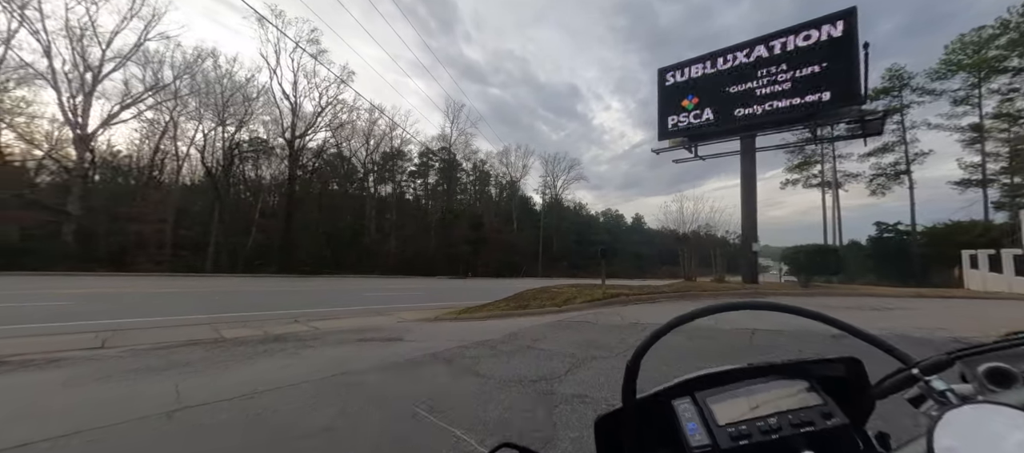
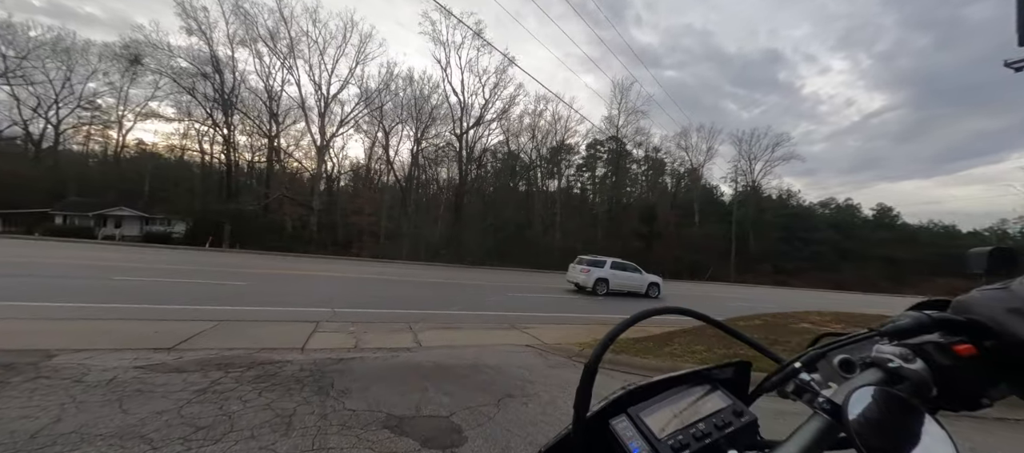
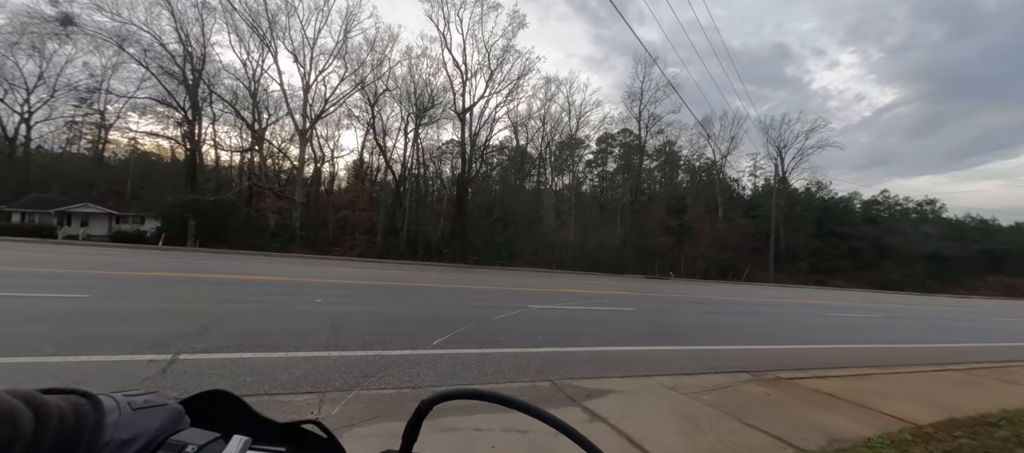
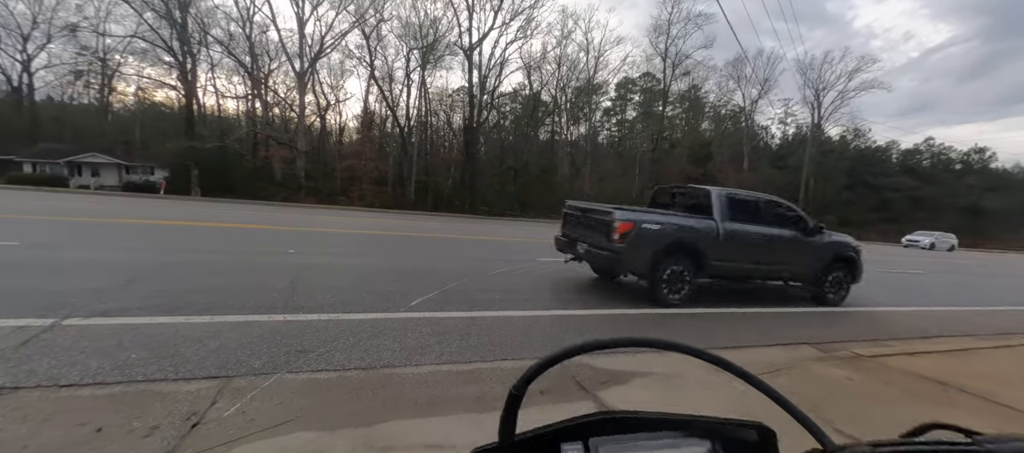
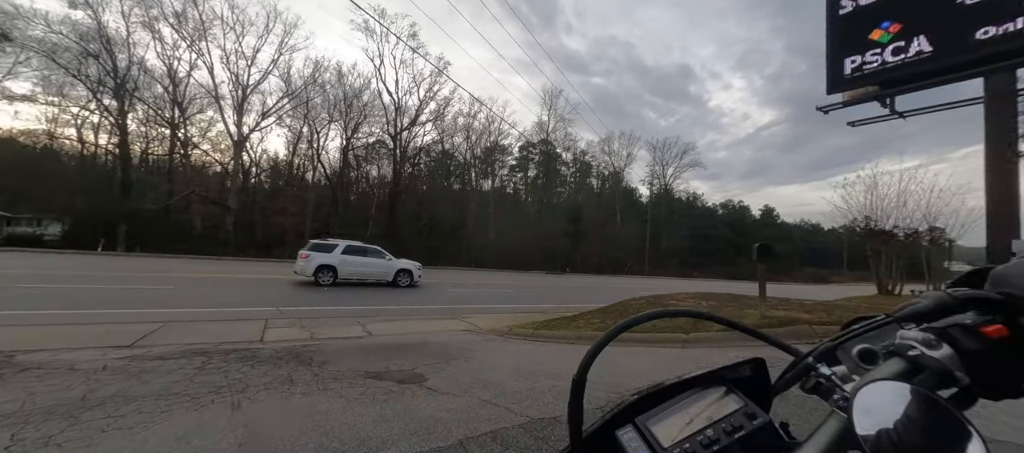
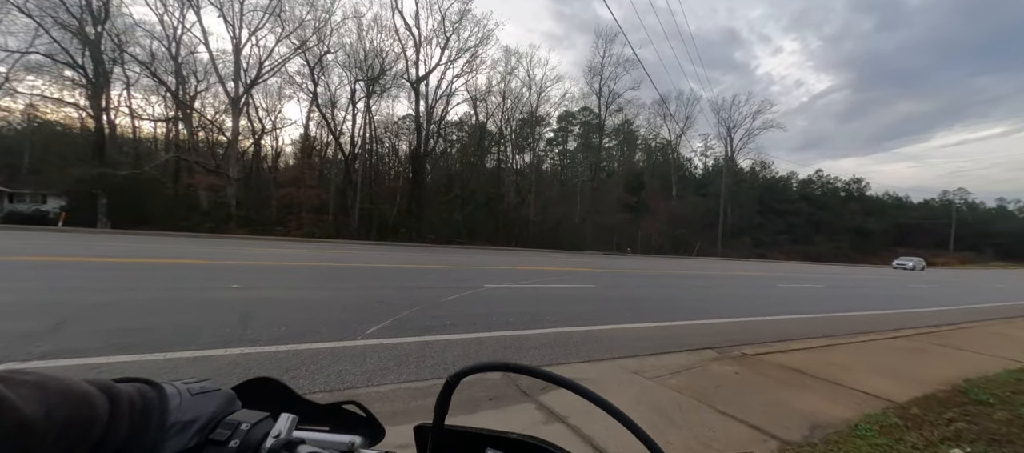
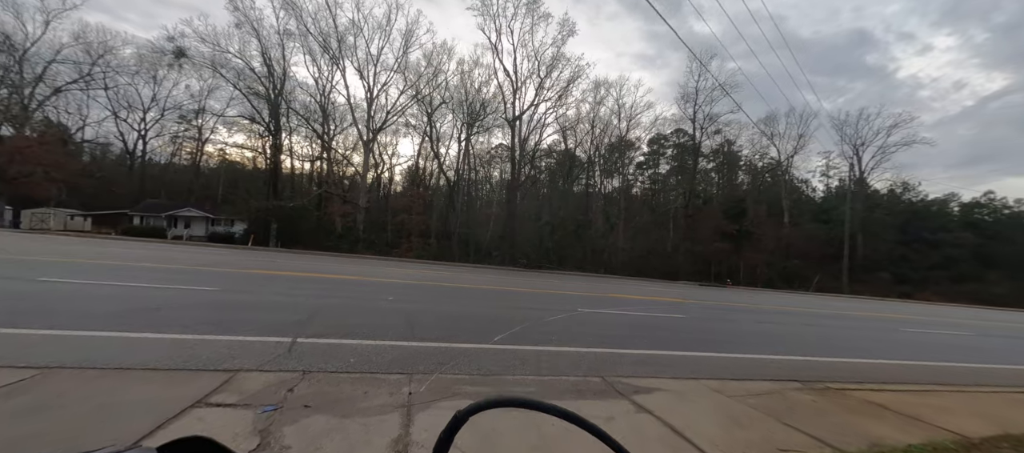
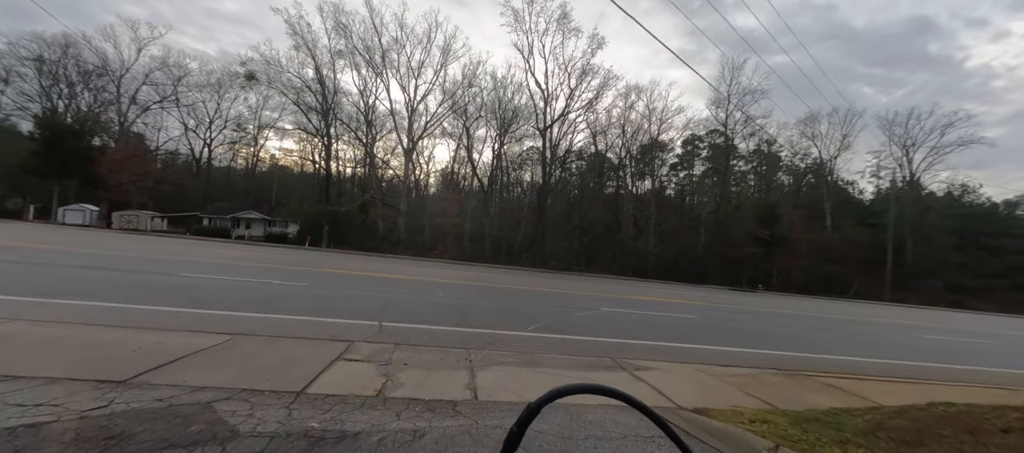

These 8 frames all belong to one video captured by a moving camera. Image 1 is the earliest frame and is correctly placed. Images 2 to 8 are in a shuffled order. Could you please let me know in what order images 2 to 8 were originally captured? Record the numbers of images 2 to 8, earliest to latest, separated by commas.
5, 2, 8, 7, 3, 6, 4
